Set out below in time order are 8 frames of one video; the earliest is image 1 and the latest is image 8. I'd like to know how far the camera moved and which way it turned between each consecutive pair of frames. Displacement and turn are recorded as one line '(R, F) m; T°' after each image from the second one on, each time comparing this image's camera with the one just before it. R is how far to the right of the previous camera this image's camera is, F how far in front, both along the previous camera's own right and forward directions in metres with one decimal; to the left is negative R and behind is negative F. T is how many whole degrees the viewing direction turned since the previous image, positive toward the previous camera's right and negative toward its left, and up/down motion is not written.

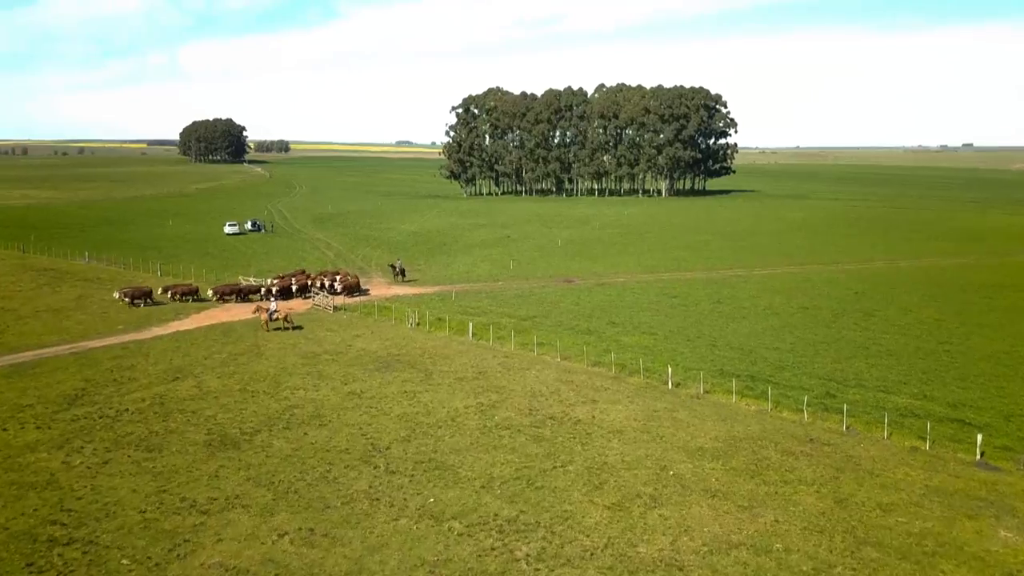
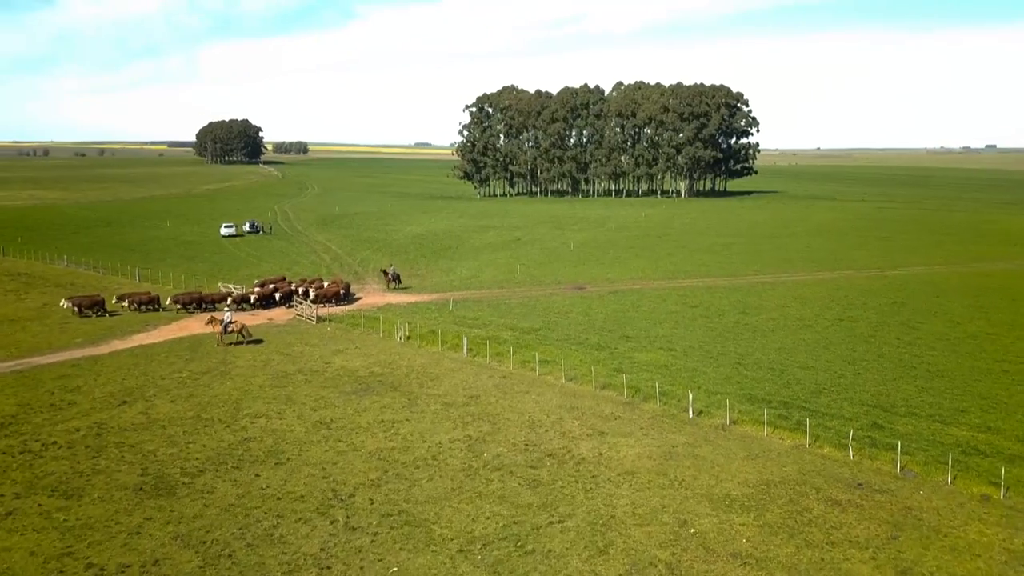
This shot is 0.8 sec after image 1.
(+0.7, +4.8) m; -1°
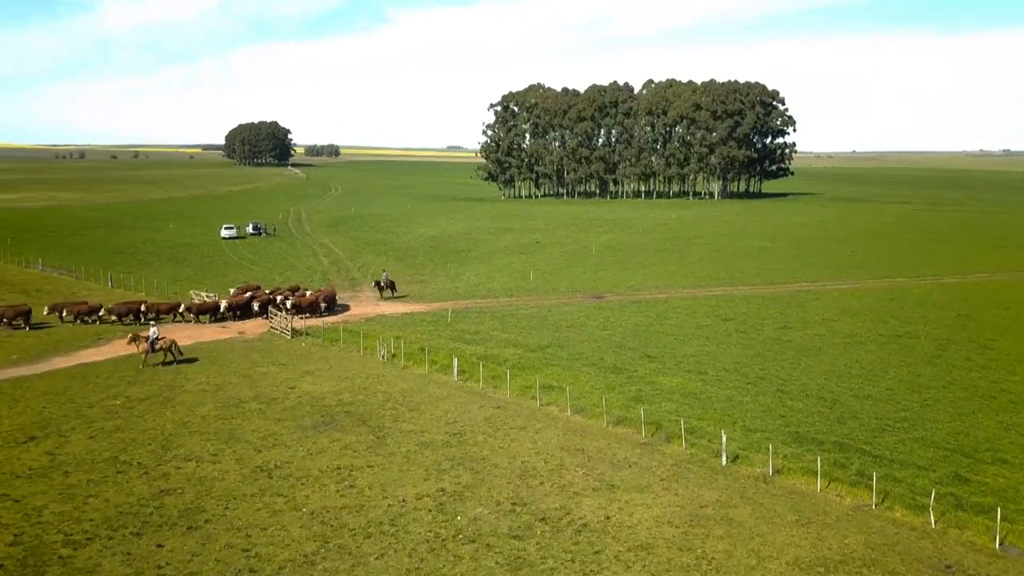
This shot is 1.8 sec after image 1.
(+1.1, +5.9) m; -2°
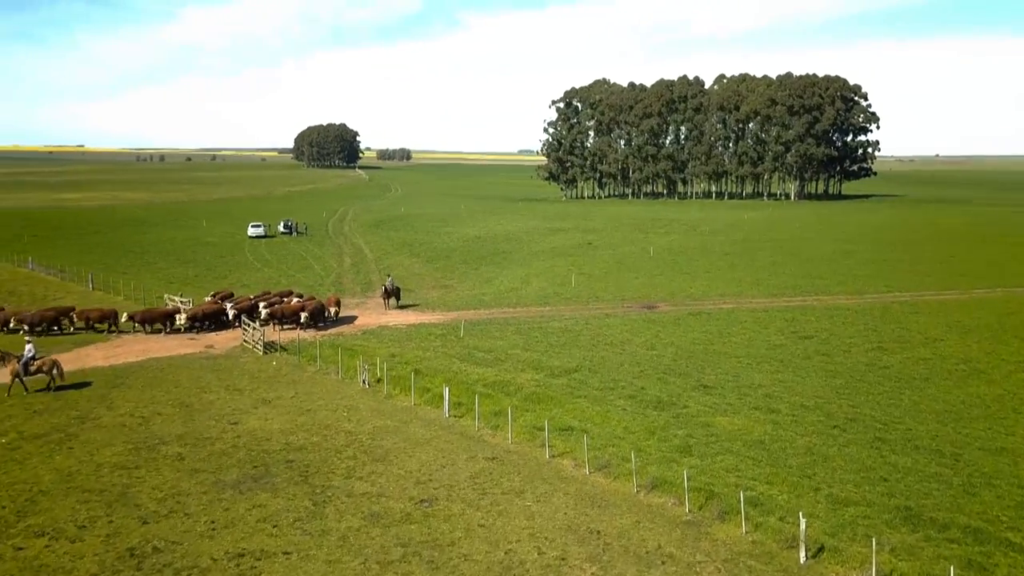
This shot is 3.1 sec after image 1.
(+1.5, +7.6) m; -4°
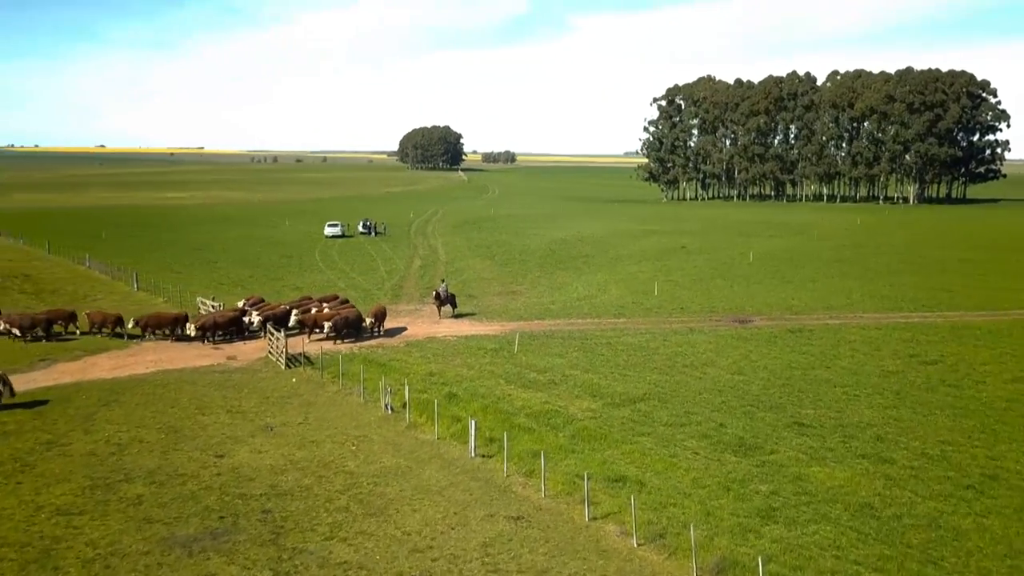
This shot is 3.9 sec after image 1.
(+1.2, +4.7) m; -6°
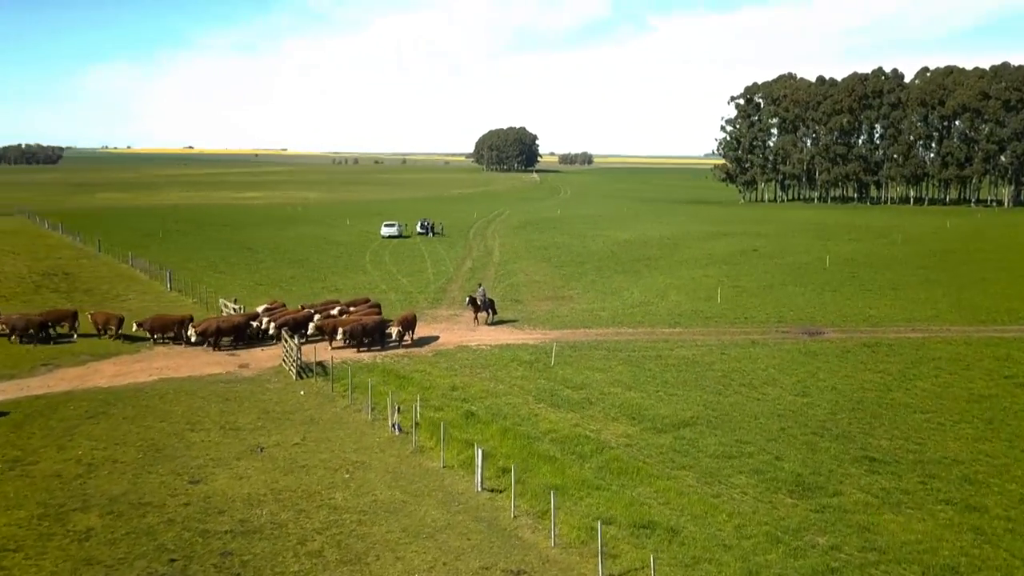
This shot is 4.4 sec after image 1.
(+1.1, +2.9) m; -5°
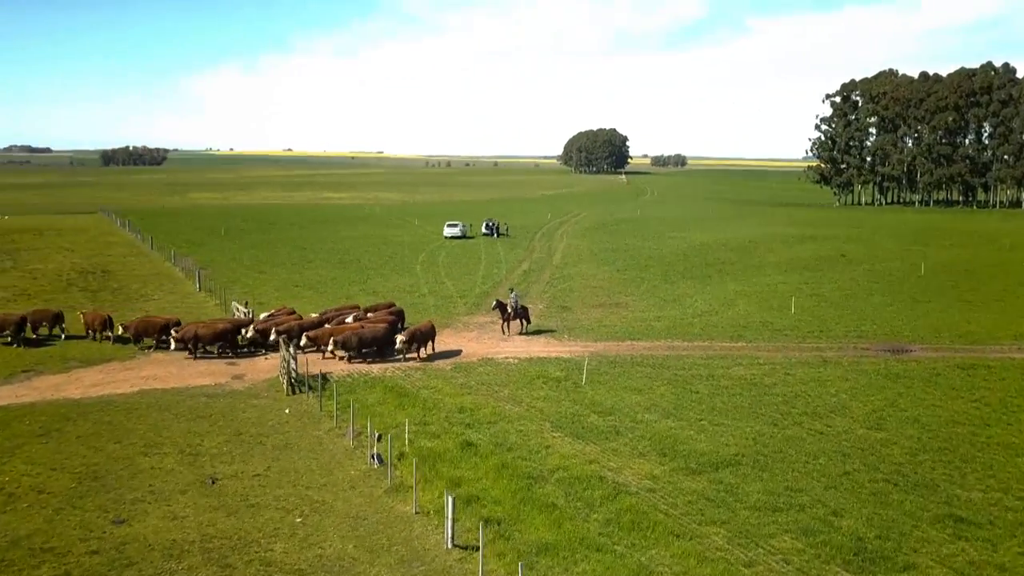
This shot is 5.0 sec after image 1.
(+1.6, +3.5) m; -5°
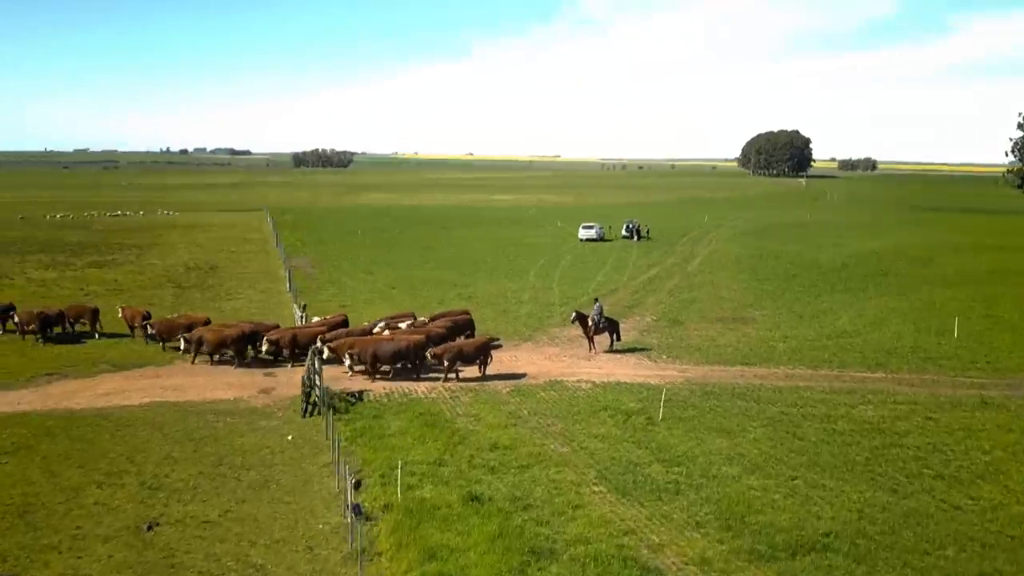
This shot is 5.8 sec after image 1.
(+2.2, +4.2) m; -10°
